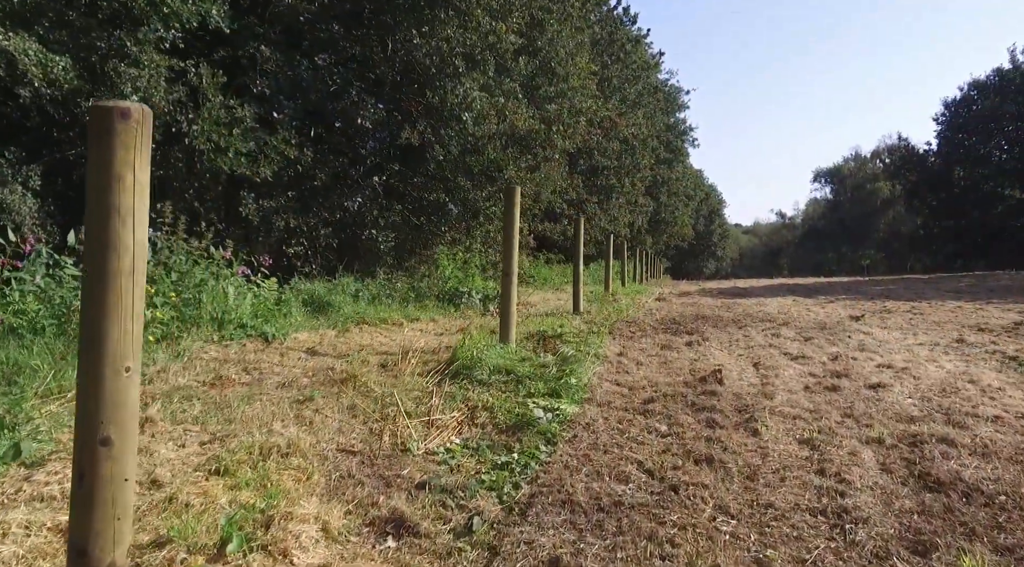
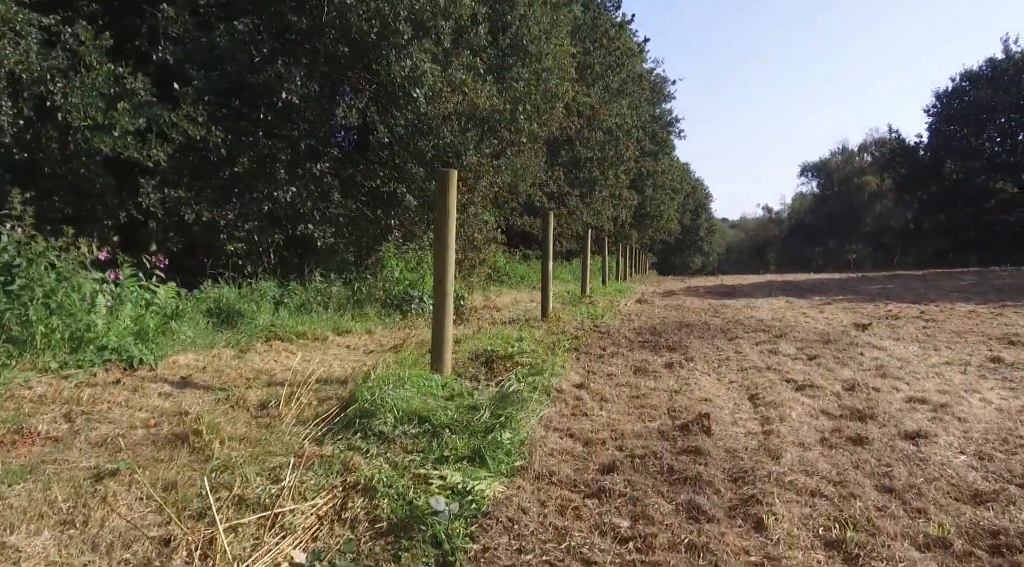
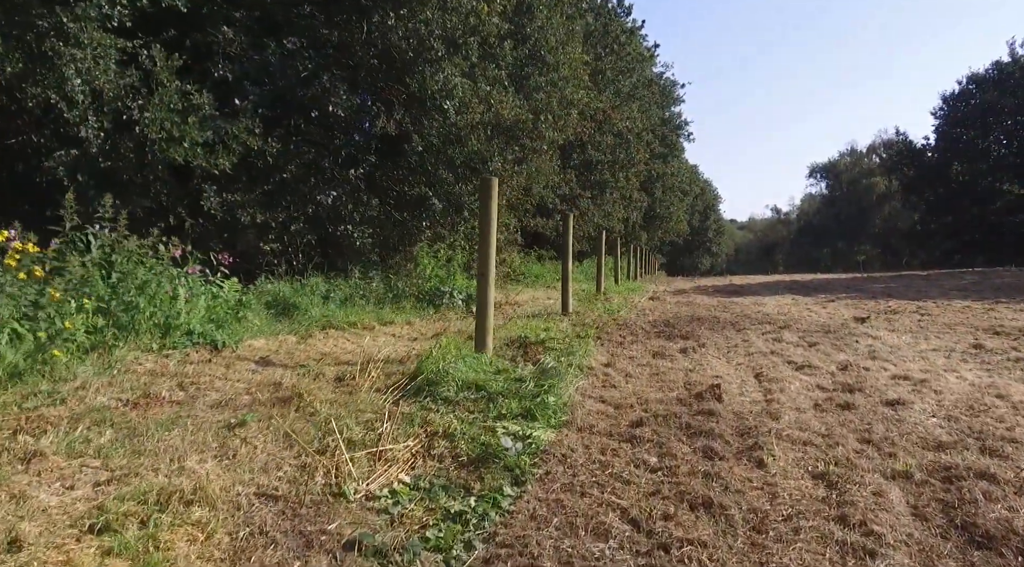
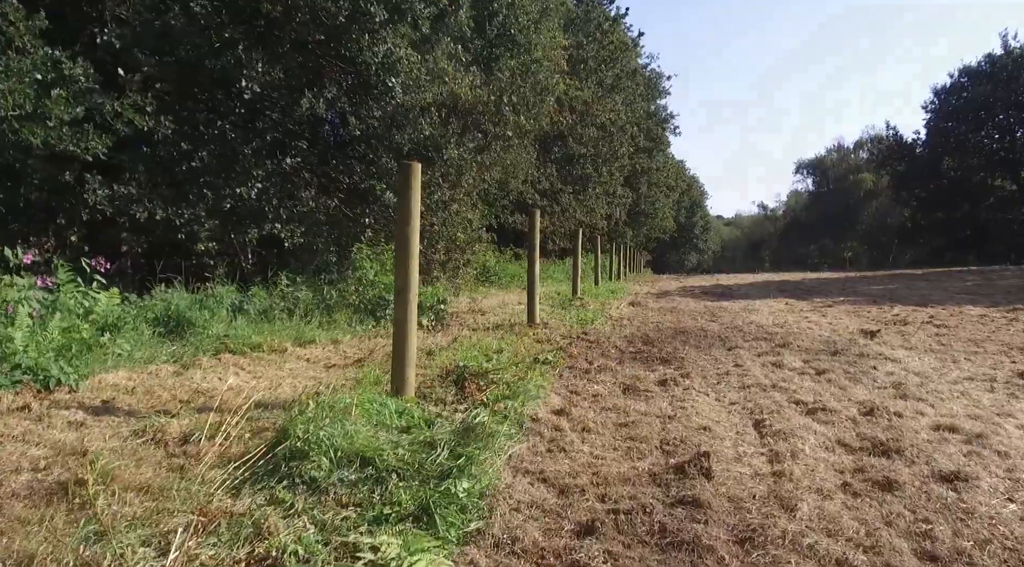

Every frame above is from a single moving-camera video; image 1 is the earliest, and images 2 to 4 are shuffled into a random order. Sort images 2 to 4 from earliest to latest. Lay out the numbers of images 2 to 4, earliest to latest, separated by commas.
3, 2, 4
